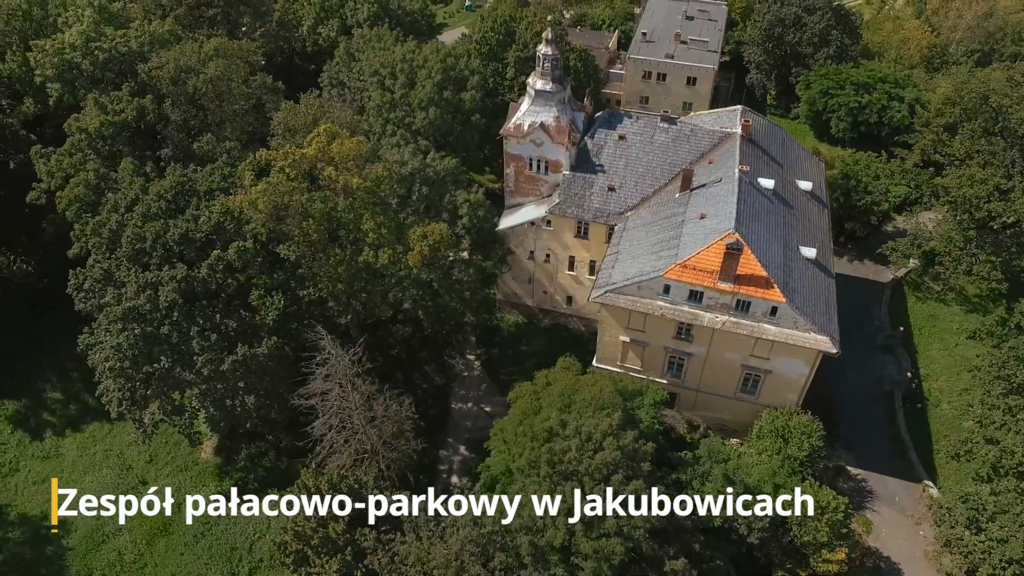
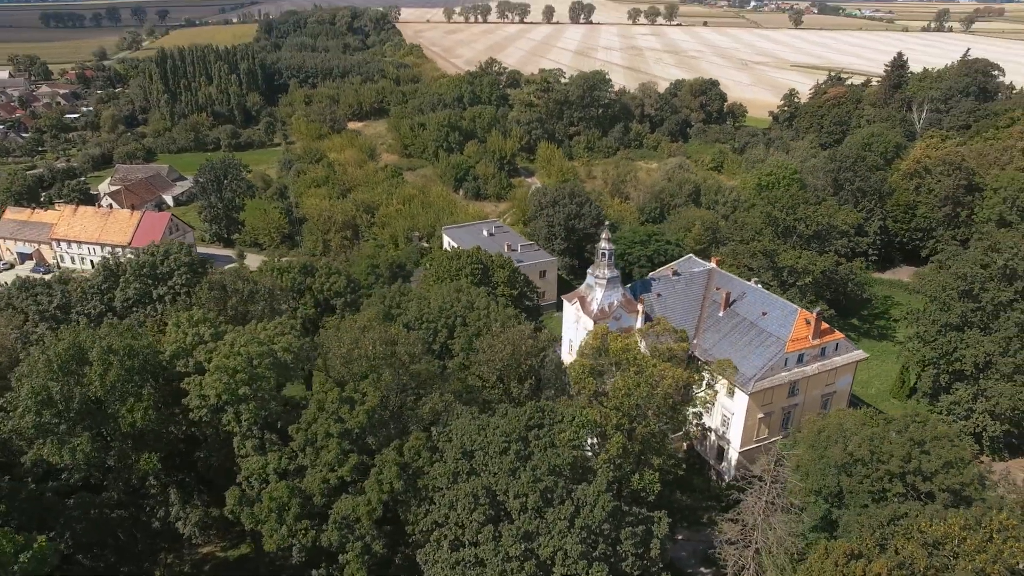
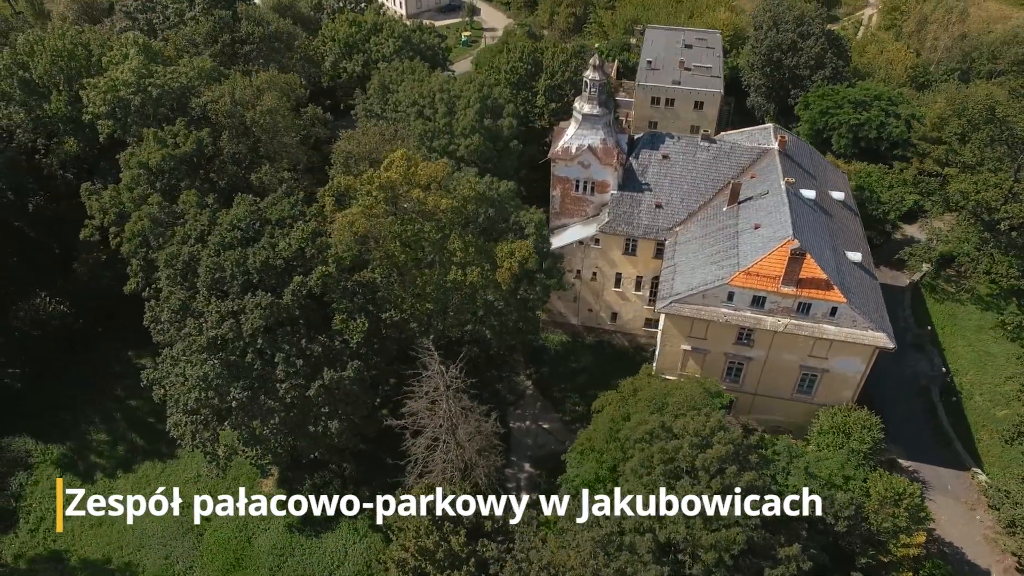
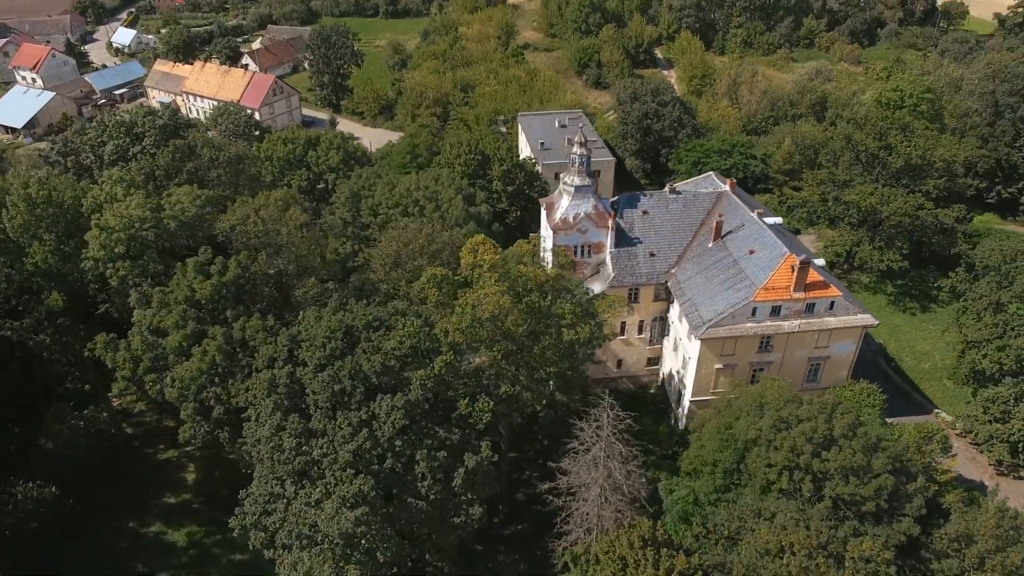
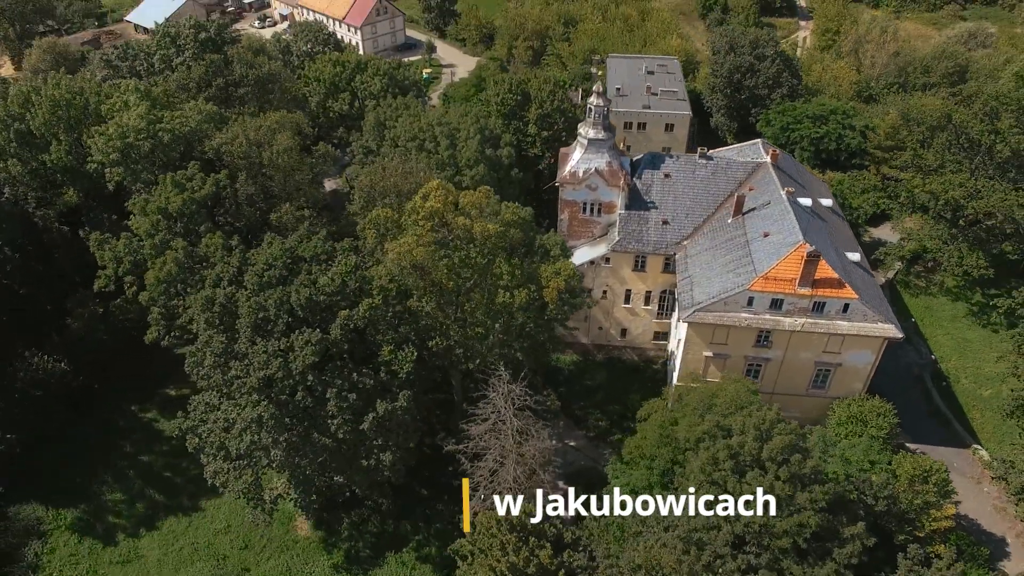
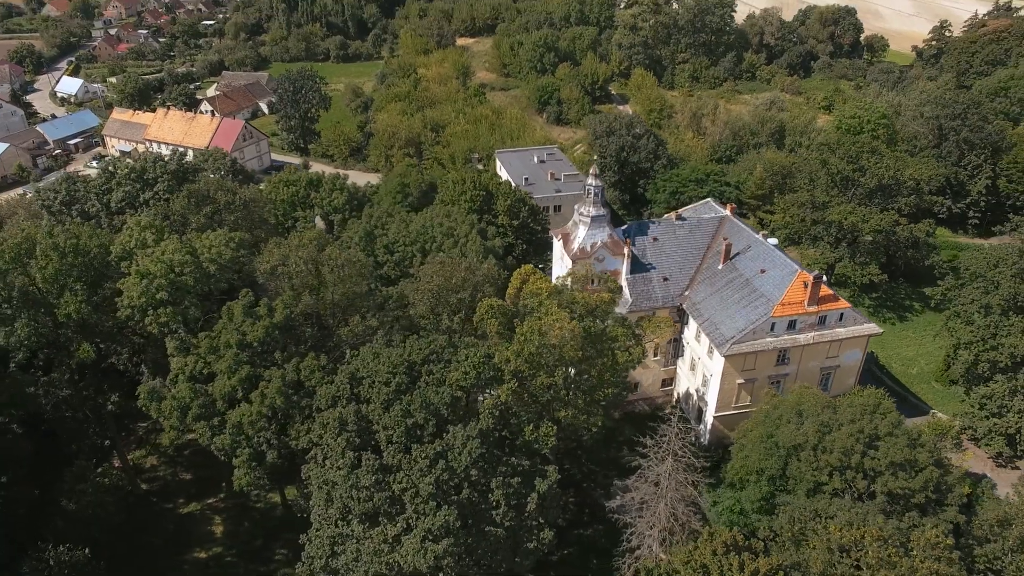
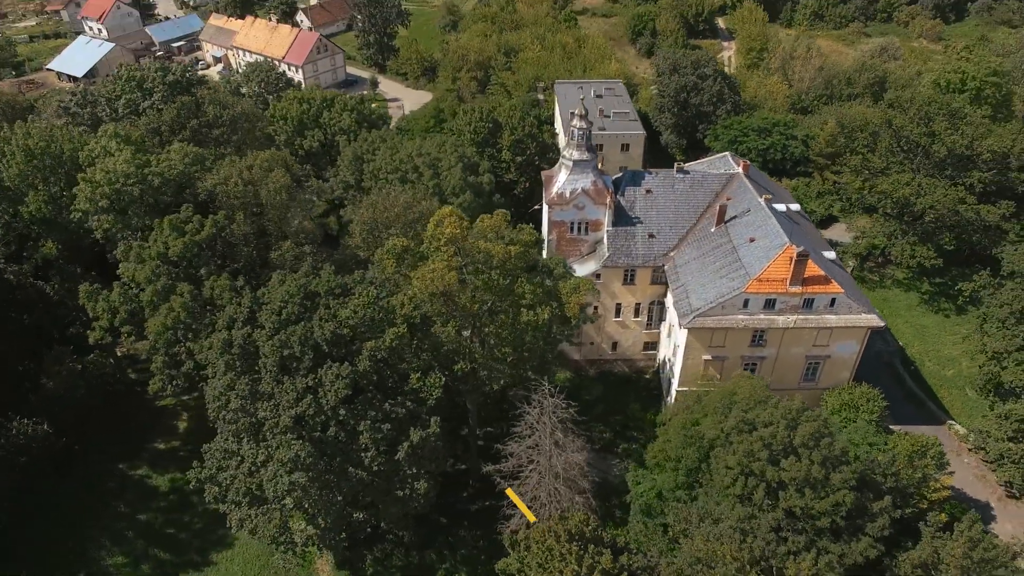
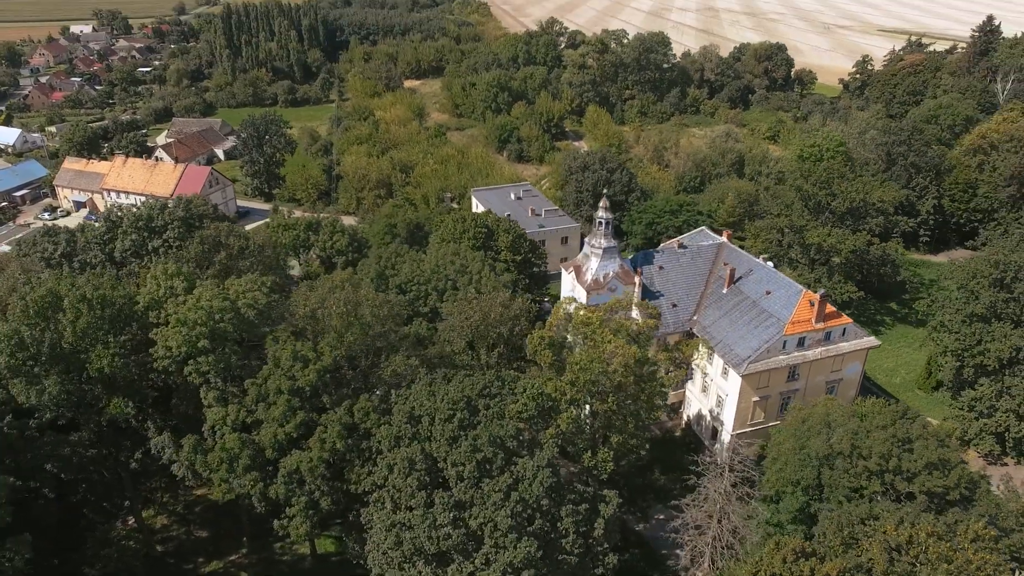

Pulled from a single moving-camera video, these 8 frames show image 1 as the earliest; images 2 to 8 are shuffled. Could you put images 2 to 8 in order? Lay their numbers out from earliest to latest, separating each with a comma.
3, 5, 7, 4, 6, 8, 2
